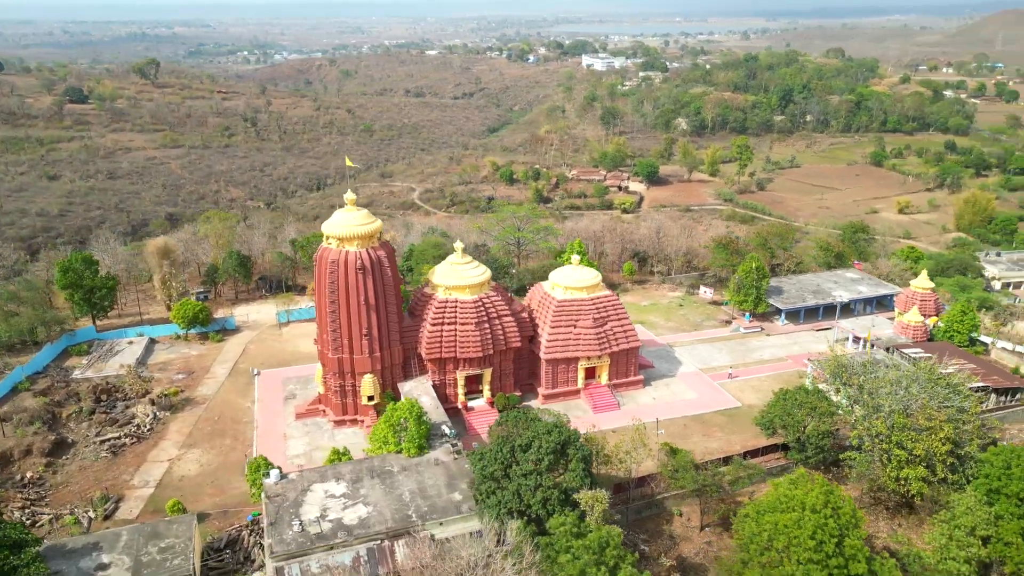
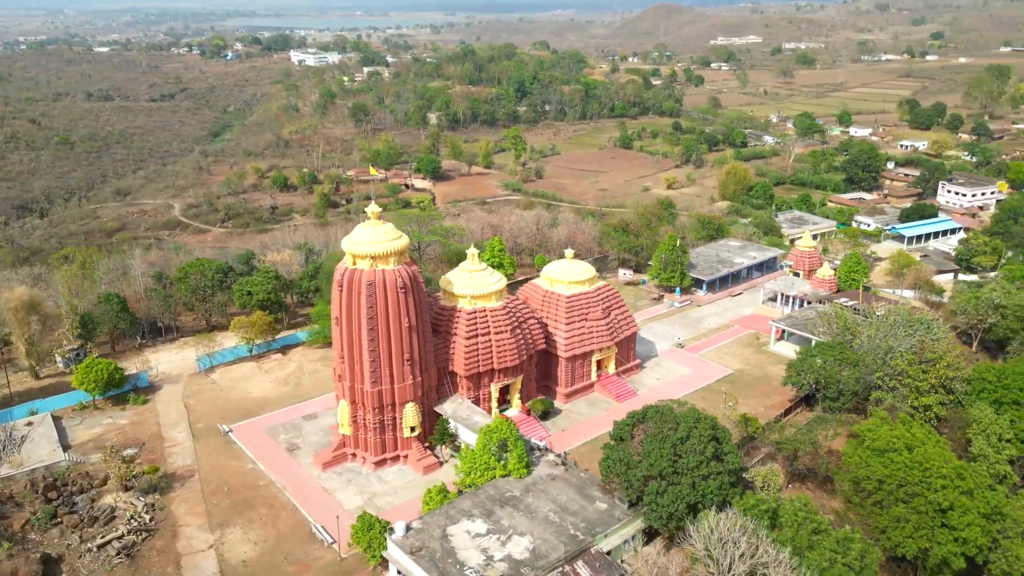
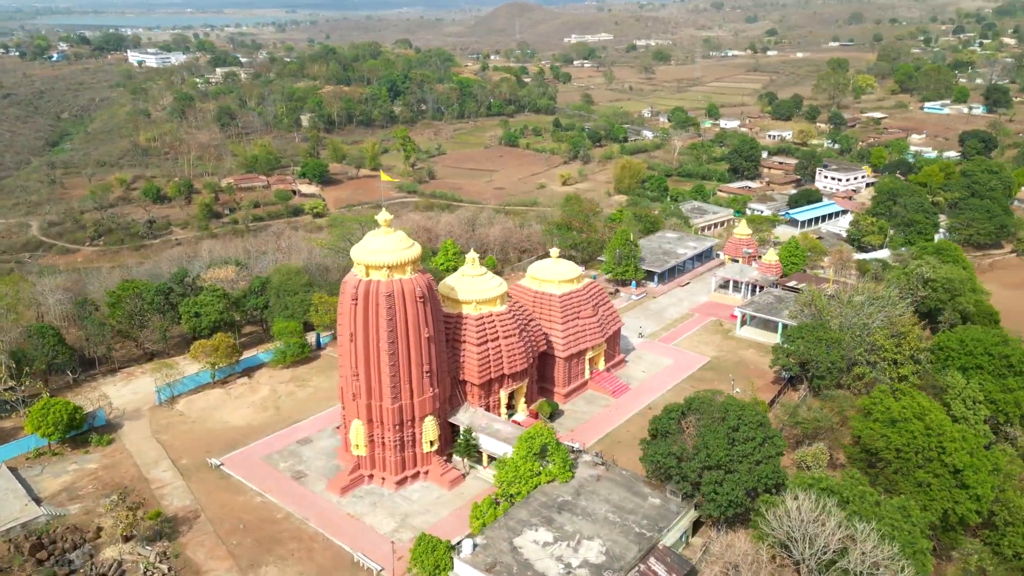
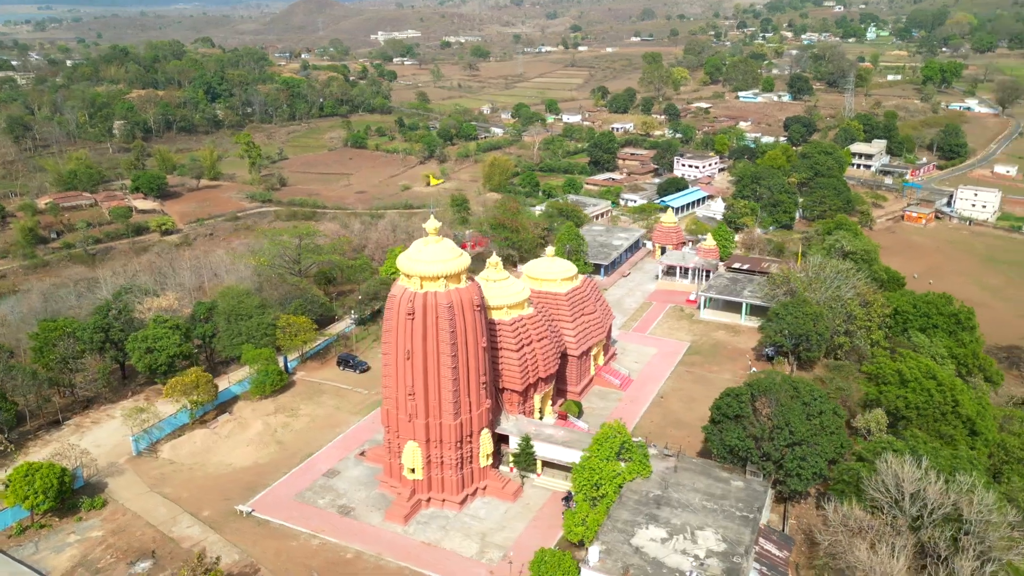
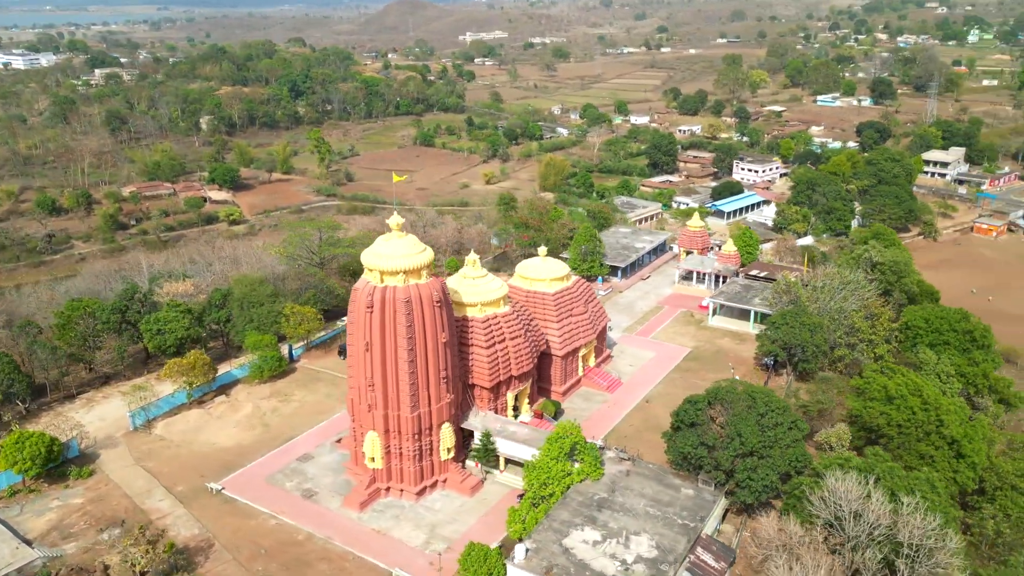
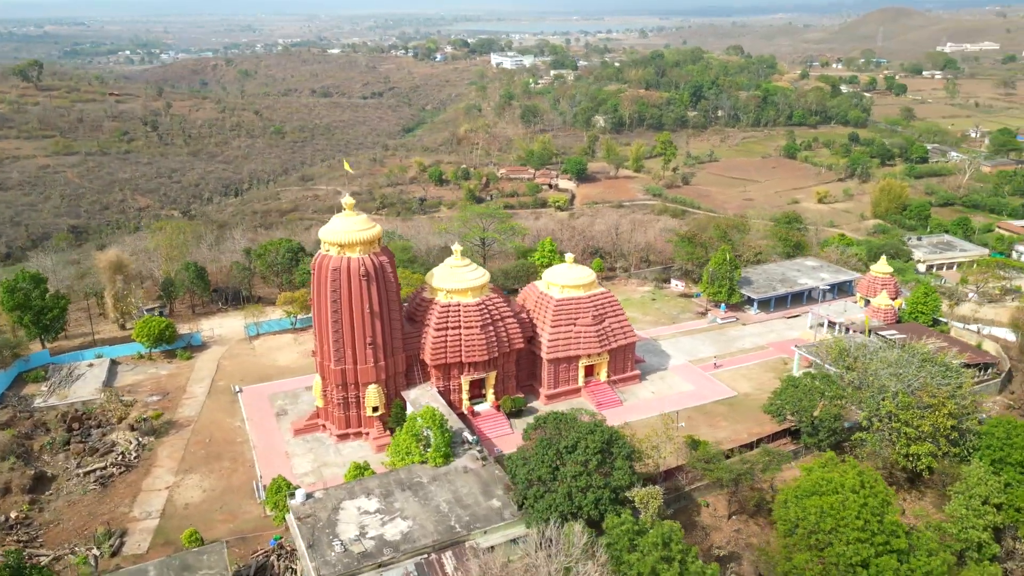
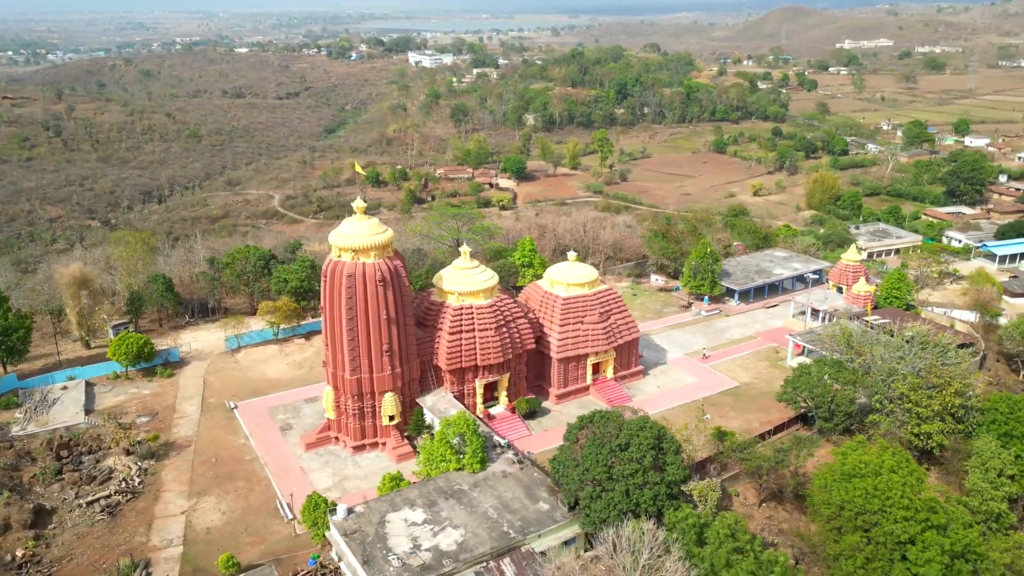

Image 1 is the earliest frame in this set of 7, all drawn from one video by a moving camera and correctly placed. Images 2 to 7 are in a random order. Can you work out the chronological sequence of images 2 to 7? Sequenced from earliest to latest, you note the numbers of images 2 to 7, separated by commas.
6, 7, 2, 3, 5, 4
